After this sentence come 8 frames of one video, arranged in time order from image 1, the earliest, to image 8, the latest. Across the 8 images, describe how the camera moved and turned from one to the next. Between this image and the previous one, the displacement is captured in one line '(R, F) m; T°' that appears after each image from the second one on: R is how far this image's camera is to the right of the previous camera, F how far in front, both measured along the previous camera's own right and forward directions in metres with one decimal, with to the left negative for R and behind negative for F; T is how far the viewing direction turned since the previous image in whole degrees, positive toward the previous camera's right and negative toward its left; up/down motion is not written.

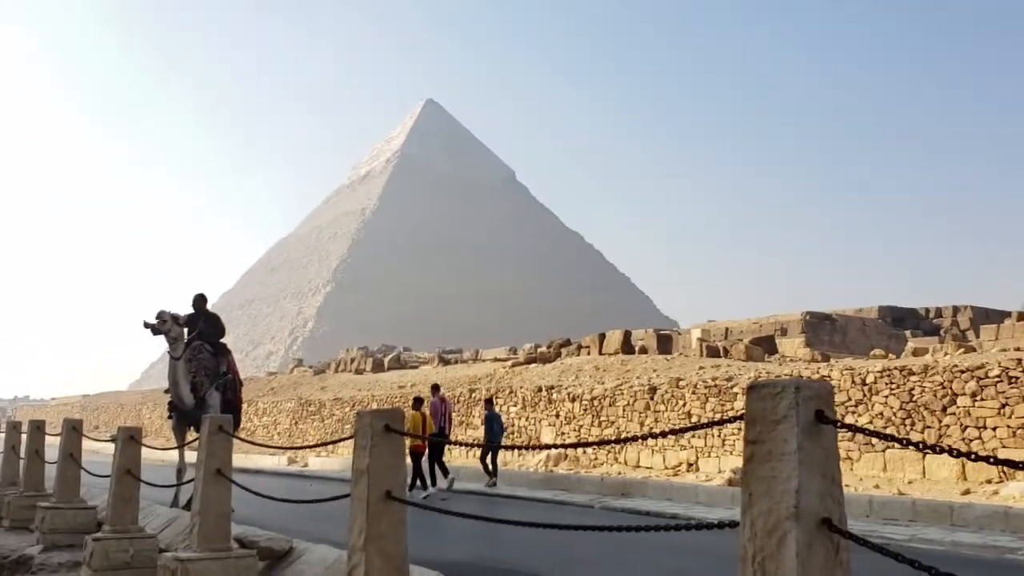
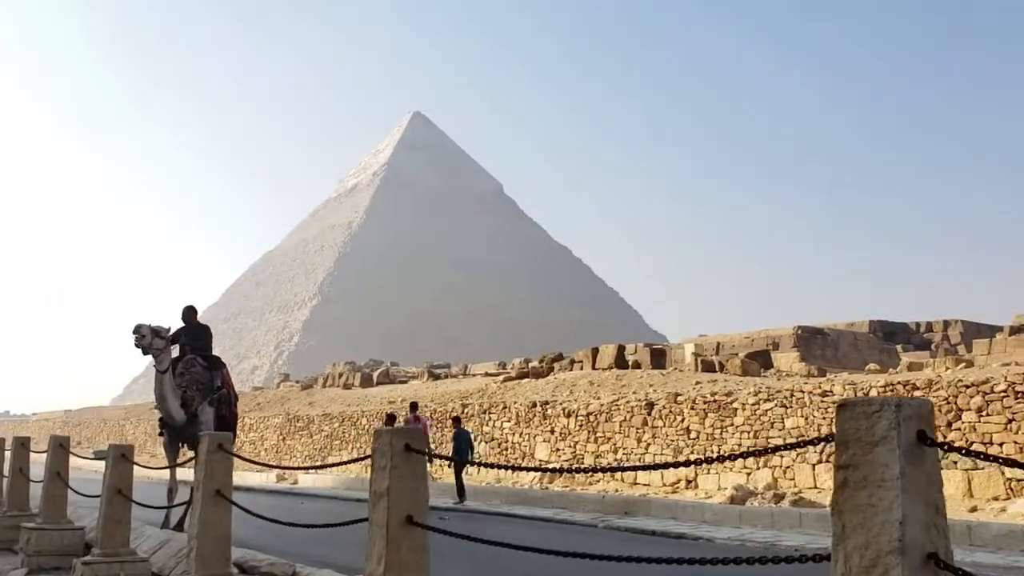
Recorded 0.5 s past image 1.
(-0.1, +0.2) m; +1°
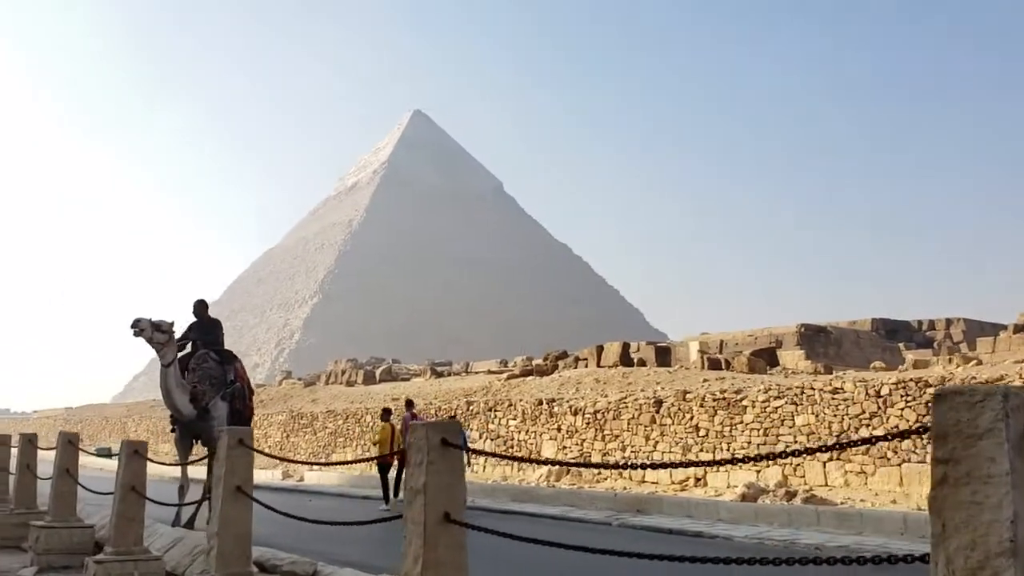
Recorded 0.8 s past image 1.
(-0.1, +0.1) m; 0°
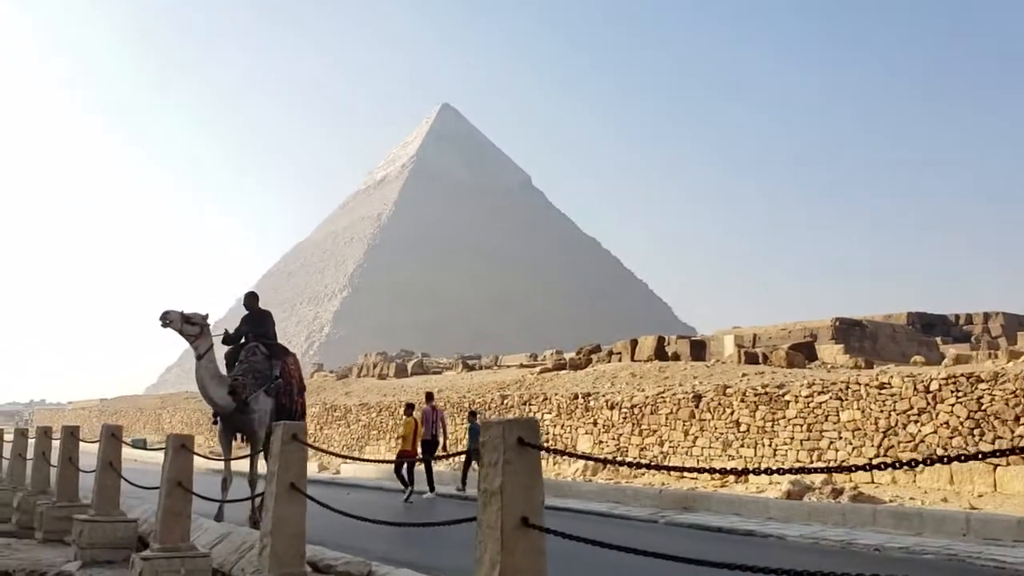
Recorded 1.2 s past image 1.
(-0.2, +0.2) m; -2°
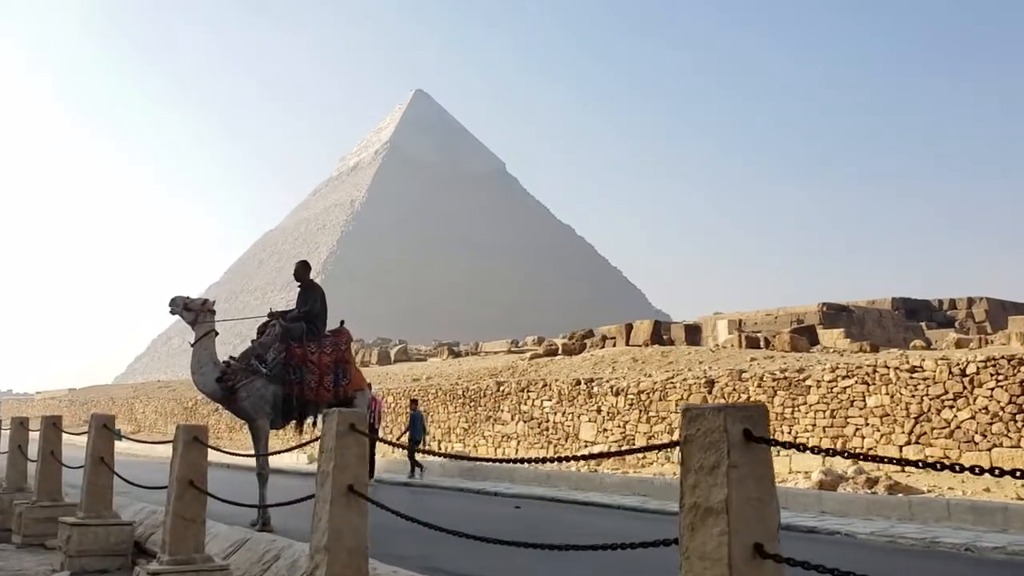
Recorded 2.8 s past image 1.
(-0.5, +0.9) m; +2°
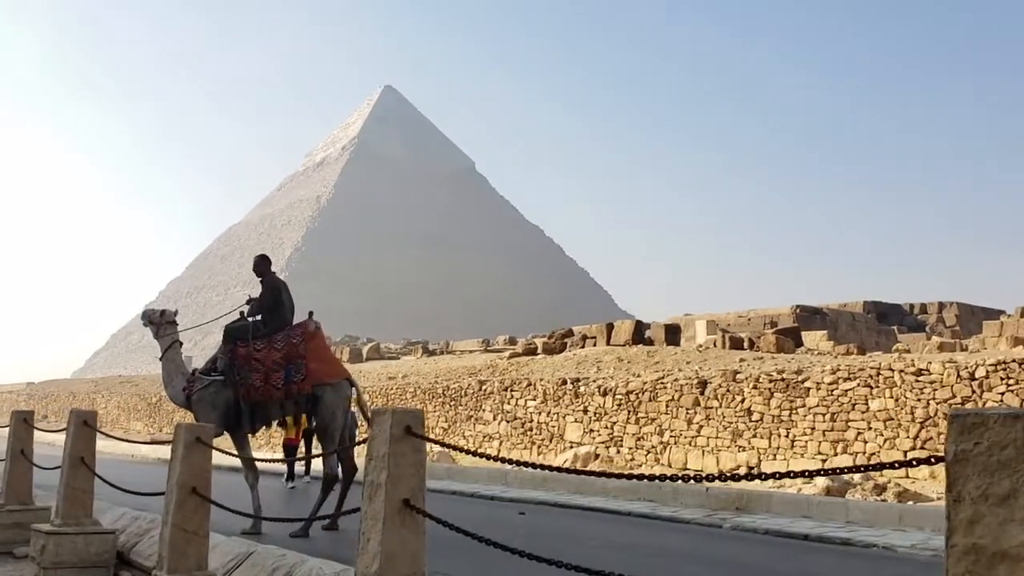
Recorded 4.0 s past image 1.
(-0.4, +0.6) m; +2°
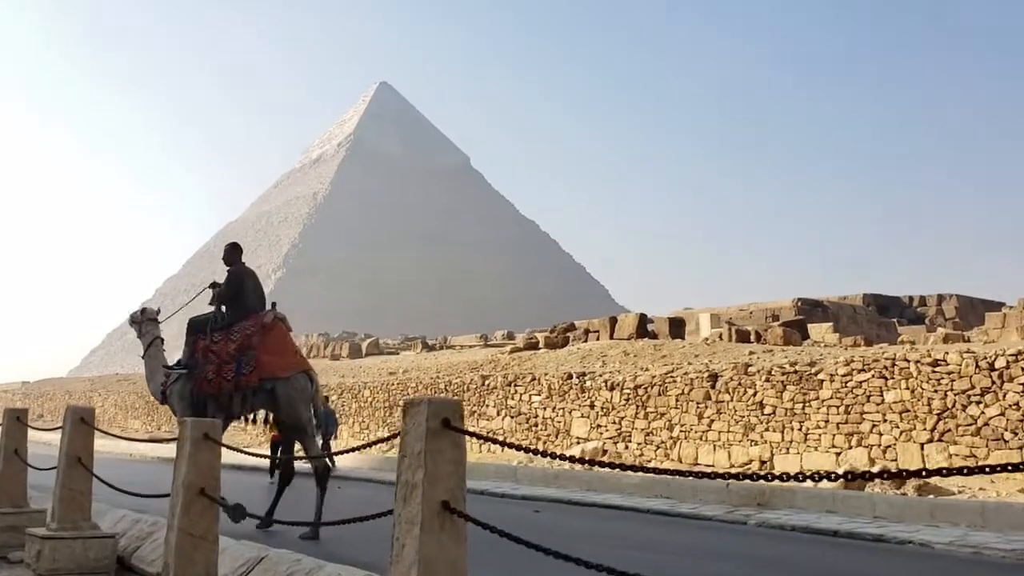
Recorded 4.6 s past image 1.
(-0.2, +0.3) m; 0°
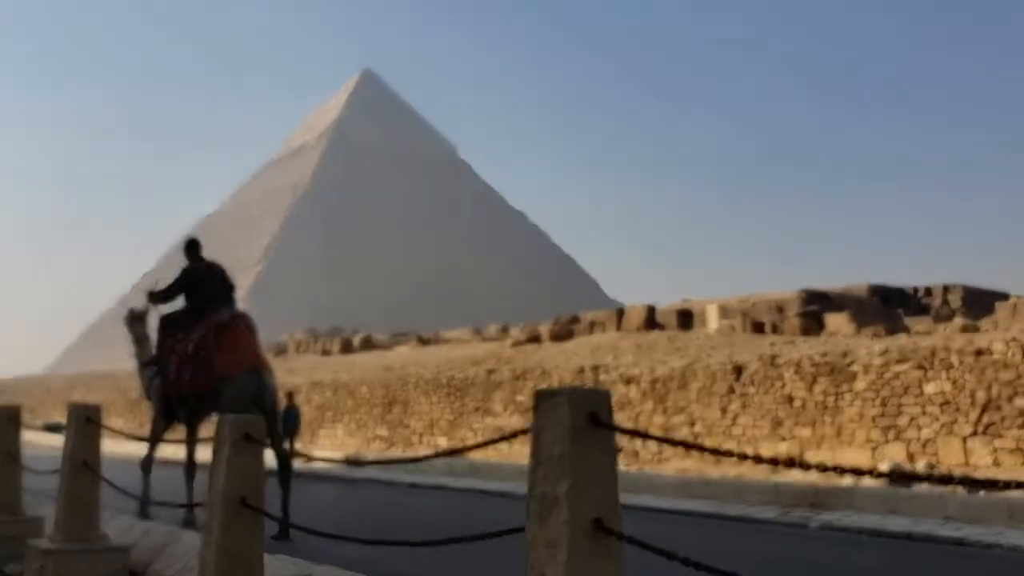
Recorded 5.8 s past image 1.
(-0.4, +0.7) m; 0°
